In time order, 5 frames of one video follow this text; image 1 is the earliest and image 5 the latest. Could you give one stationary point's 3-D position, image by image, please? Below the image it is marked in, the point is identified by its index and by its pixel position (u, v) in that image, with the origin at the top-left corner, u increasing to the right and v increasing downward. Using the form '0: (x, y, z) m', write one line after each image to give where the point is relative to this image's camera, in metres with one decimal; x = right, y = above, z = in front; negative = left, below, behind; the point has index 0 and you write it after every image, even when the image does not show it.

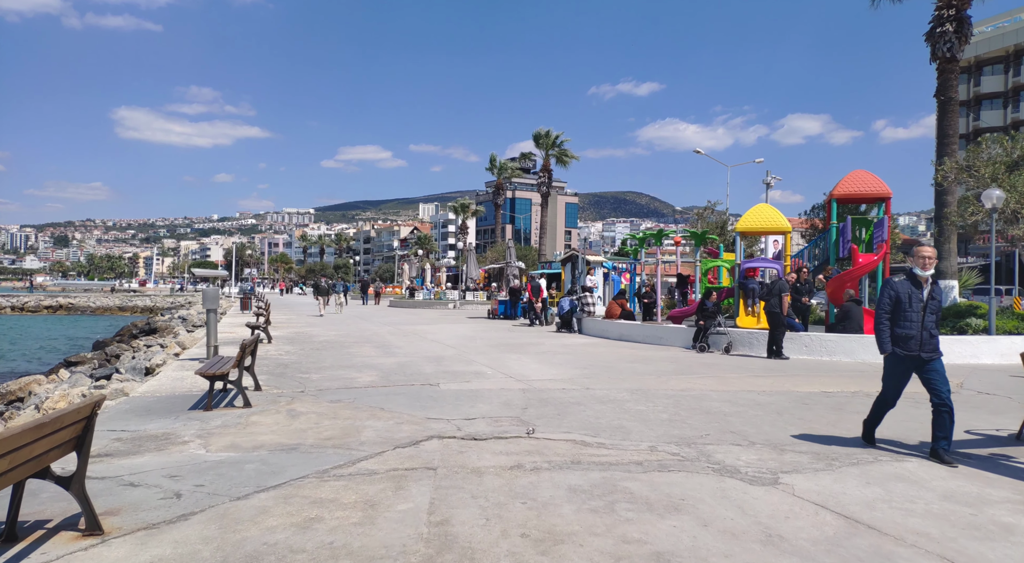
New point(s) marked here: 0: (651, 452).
0: (+1.2, -1.5, +5.8) m
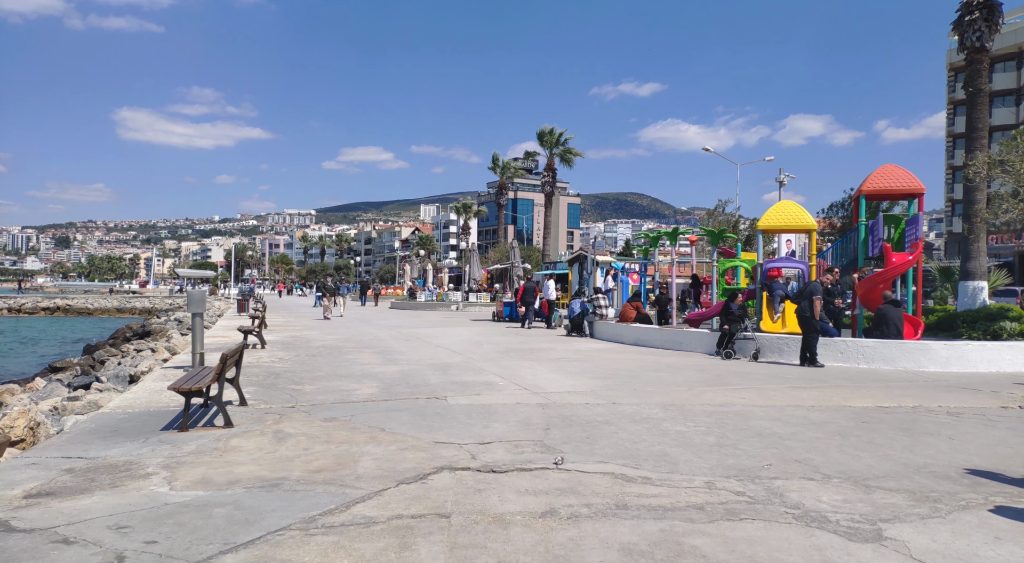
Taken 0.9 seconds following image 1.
0: (+1.4, -1.5, +4.8) m
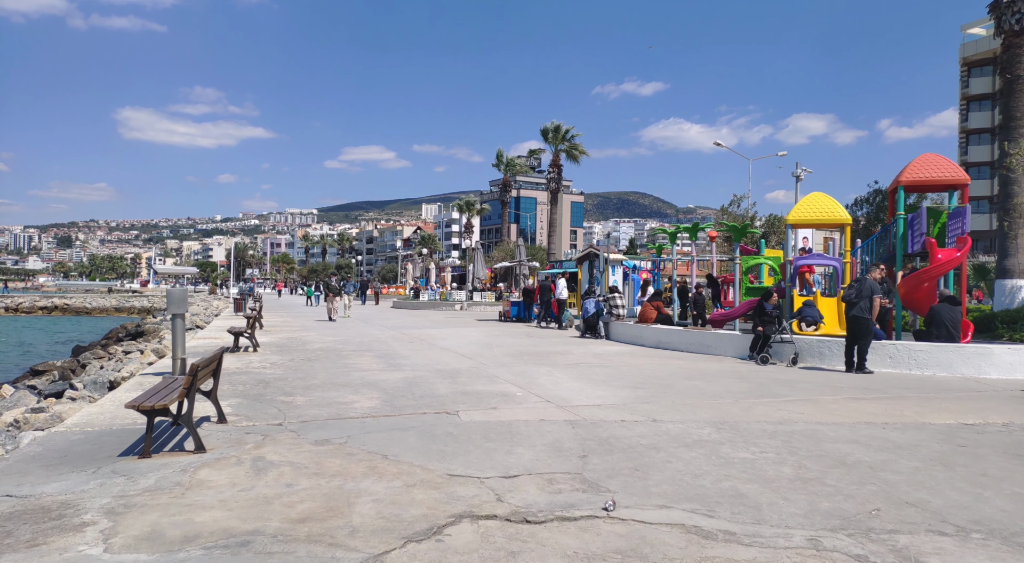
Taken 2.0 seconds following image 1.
0: (+1.7, -1.5, +3.6) m
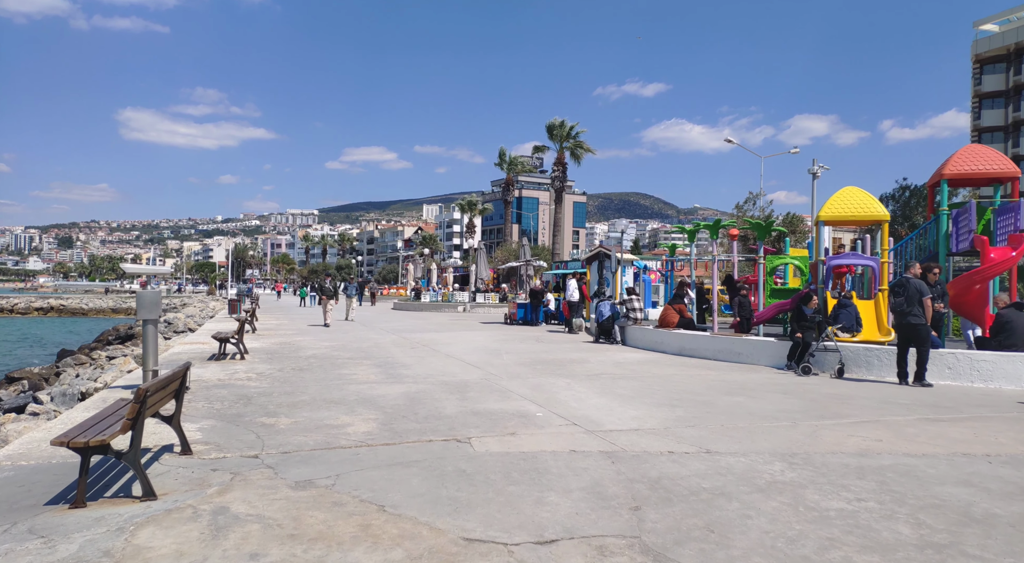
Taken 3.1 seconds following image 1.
0: (+1.9, -1.5, +2.3) m
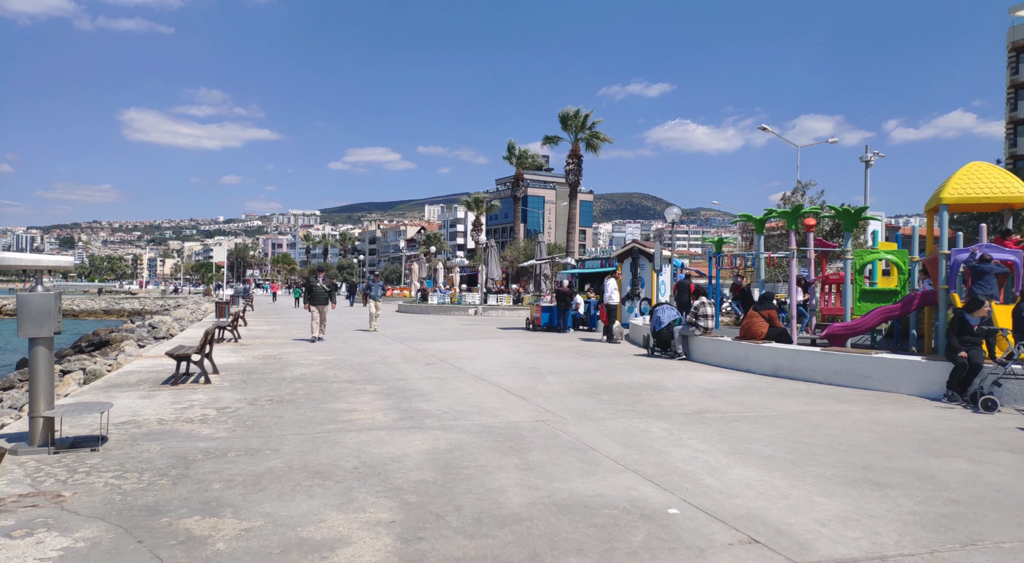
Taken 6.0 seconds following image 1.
0: (+2.6, -1.5, -0.8) m
